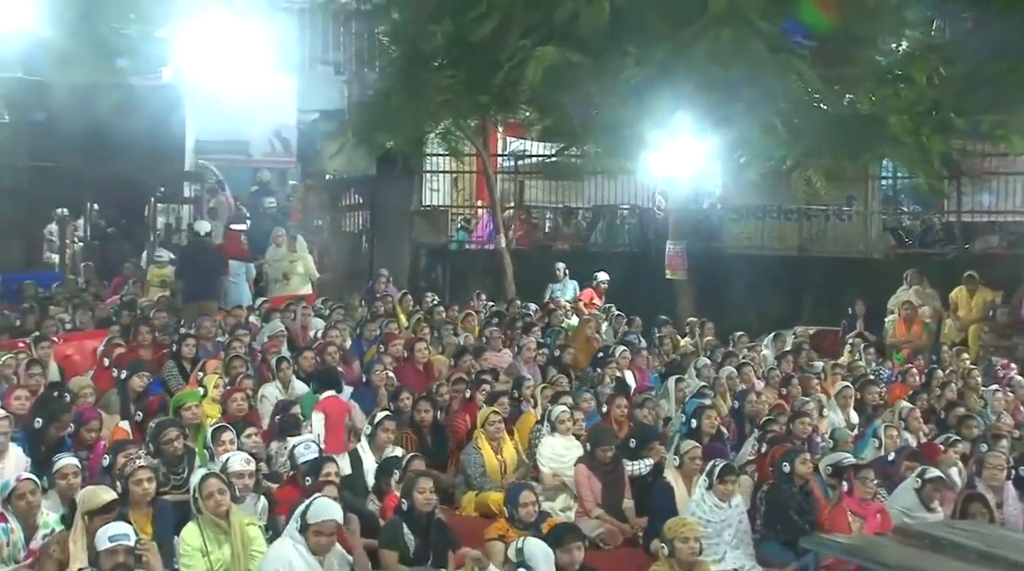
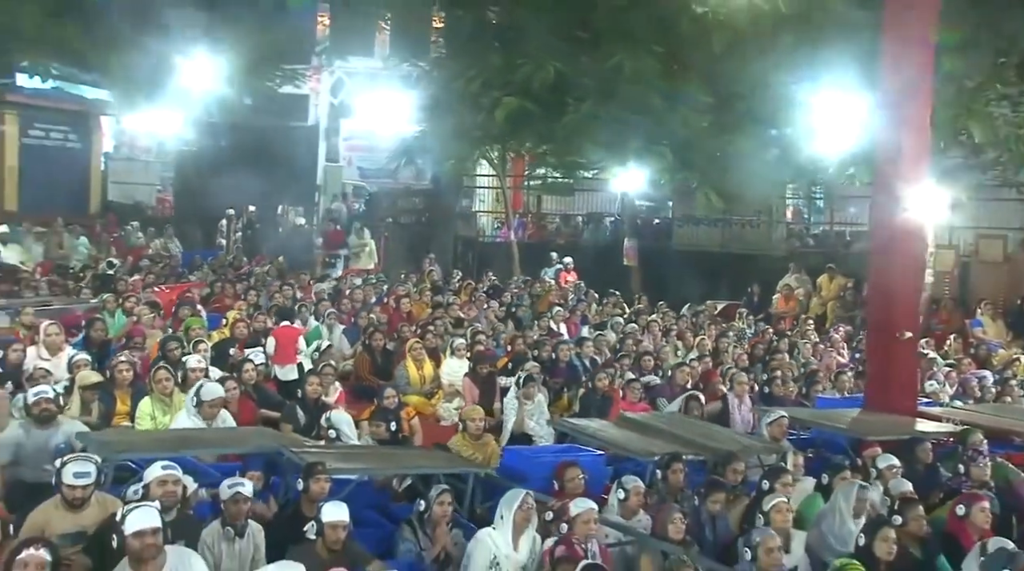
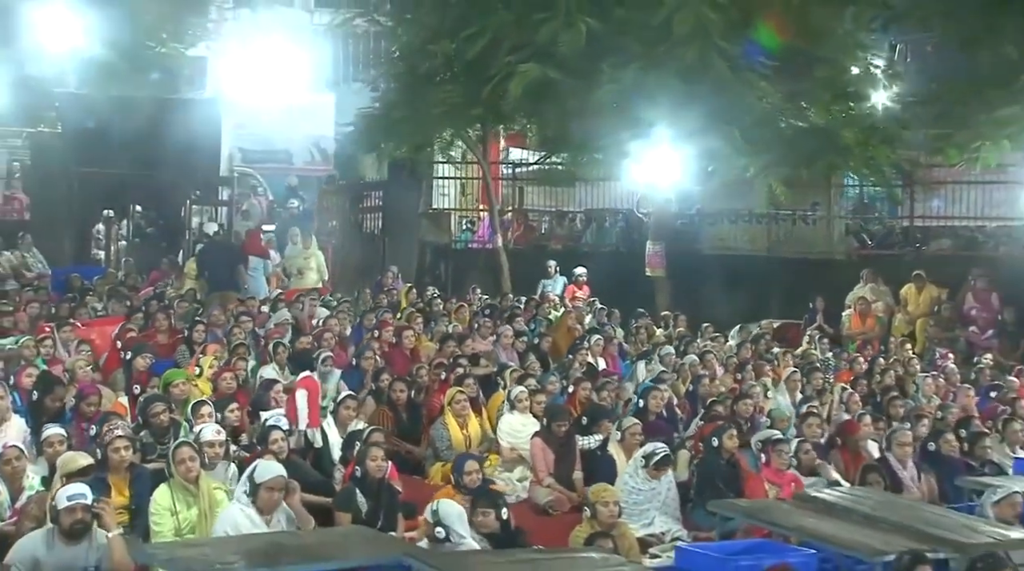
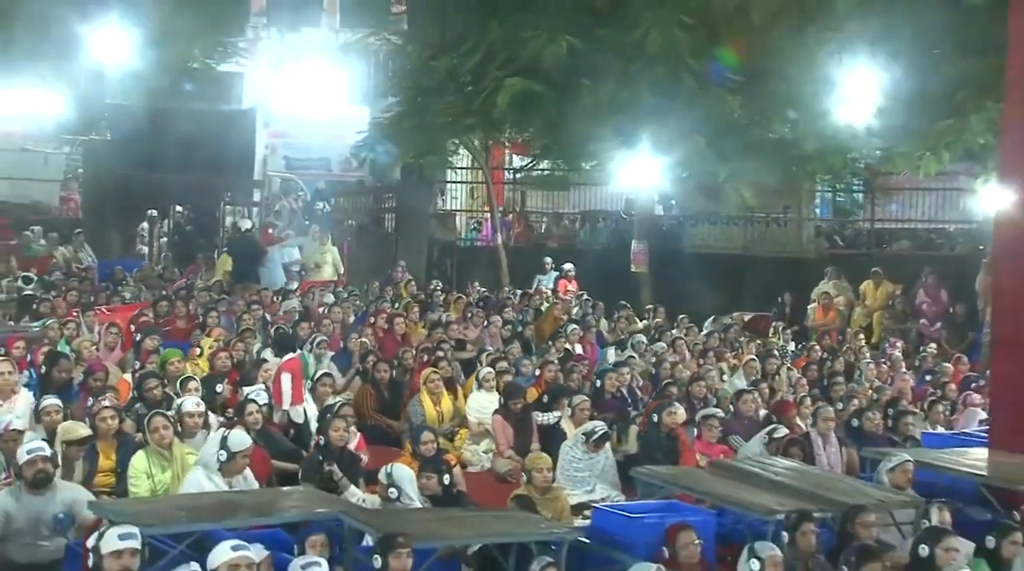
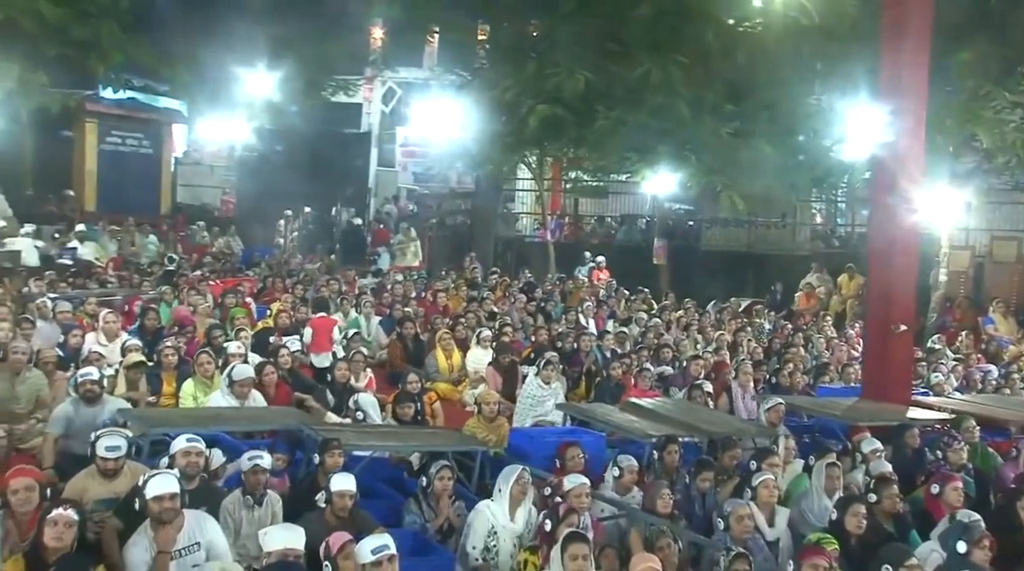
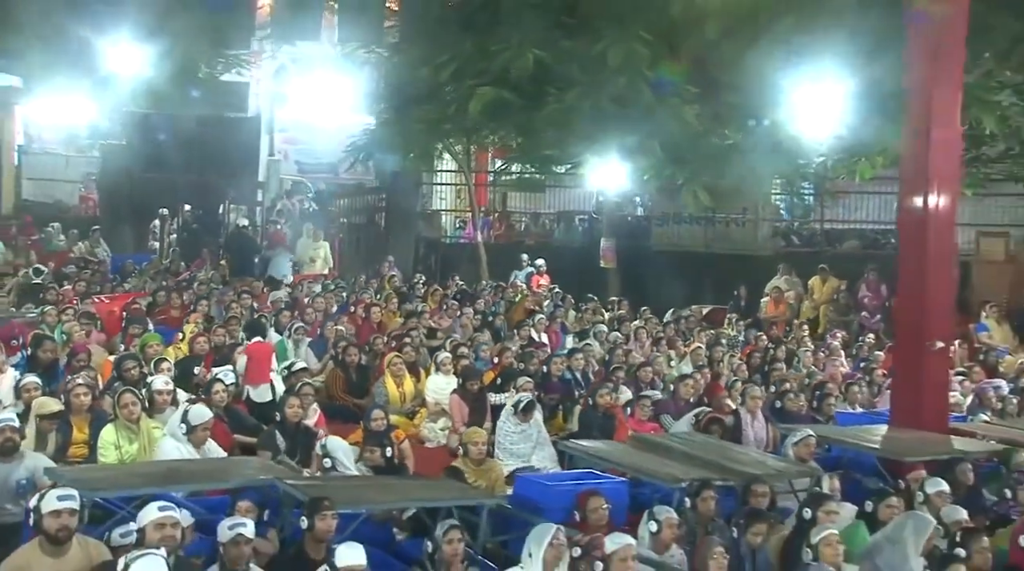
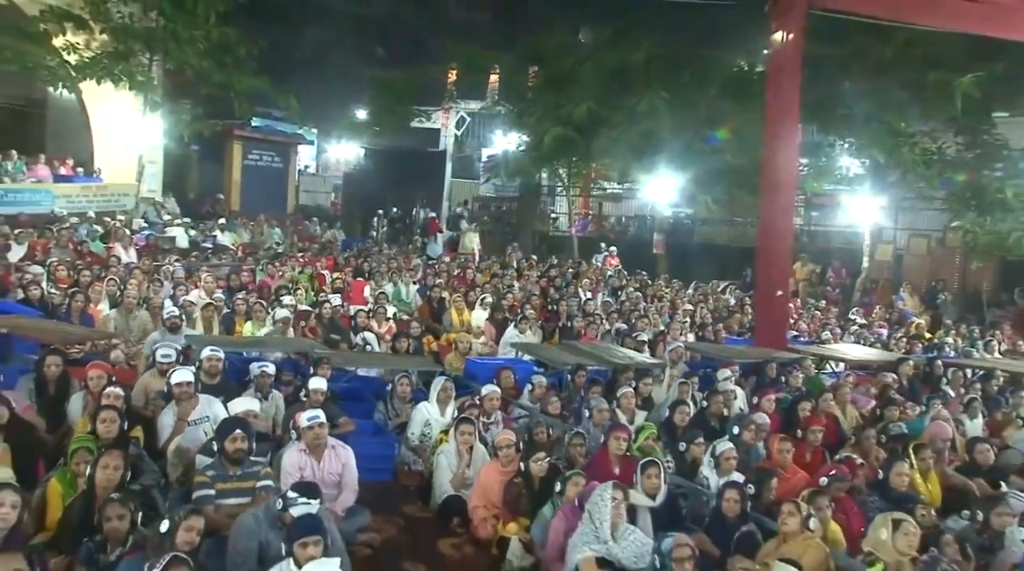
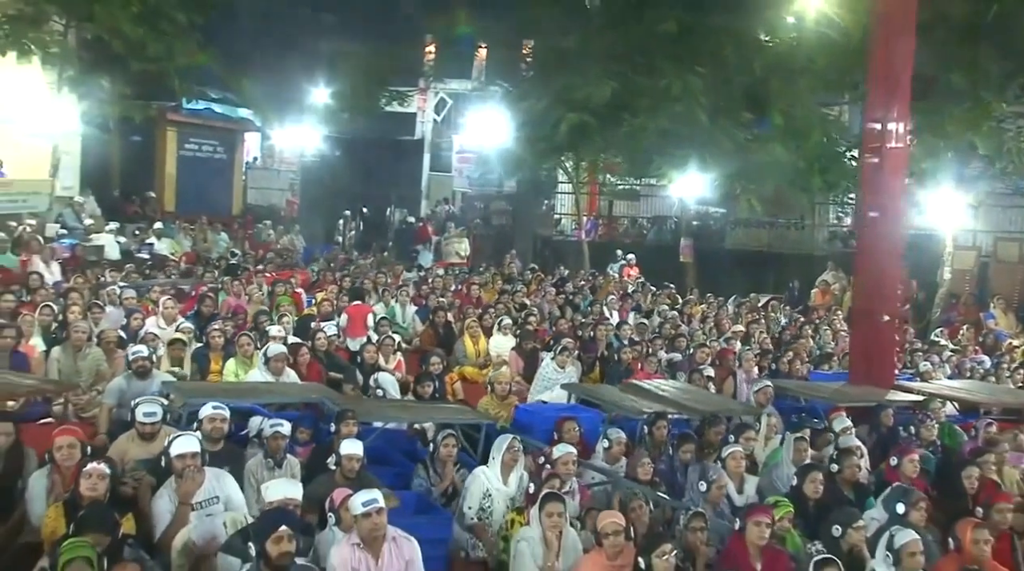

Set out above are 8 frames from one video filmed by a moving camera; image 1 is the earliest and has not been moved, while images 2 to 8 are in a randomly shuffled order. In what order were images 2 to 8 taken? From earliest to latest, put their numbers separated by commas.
3, 4, 6, 2, 5, 8, 7
